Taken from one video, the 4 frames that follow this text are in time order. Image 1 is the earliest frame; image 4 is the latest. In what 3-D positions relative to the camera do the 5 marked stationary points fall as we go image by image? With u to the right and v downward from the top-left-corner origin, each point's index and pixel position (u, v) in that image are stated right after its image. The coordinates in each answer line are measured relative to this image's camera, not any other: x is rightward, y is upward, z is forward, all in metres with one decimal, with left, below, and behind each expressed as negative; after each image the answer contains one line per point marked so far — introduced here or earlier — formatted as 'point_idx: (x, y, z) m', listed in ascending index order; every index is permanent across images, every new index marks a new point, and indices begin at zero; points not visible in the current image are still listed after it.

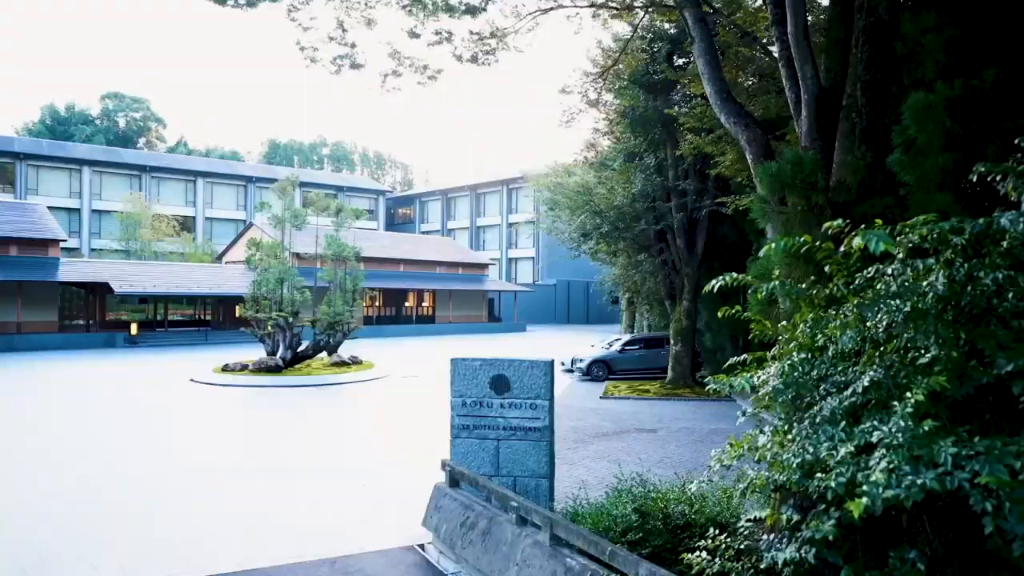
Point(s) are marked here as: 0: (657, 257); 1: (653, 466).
0: (+4.0, +0.9, +19.5) m
1: (+2.0, -2.5, +10.0) m
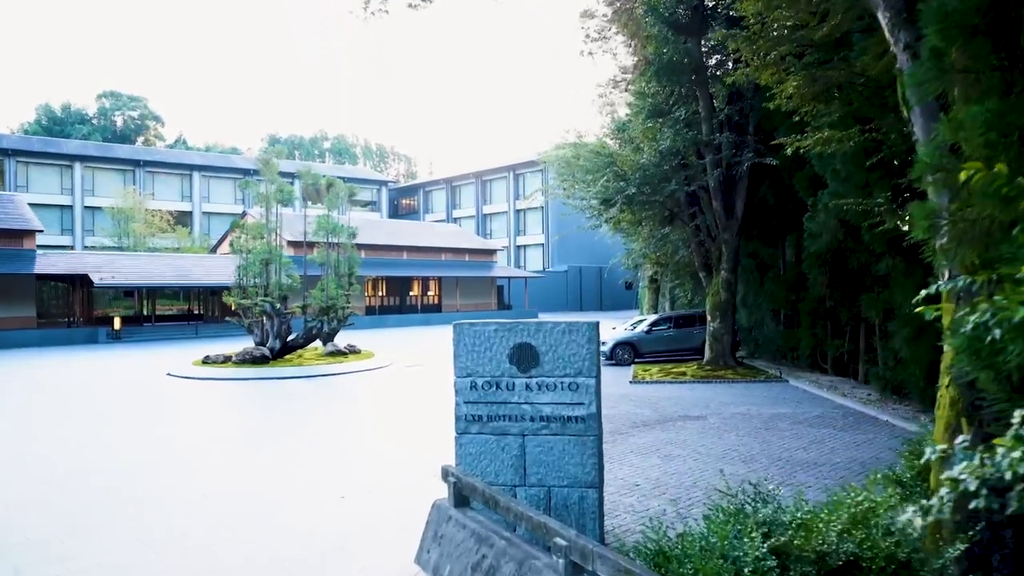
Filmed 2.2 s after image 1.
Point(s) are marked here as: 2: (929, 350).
0: (+4.3, +1.6, +17.3) m
1: (+2.2, -1.9, +7.9) m
2: (+6.3, -1.0, +11.0) m
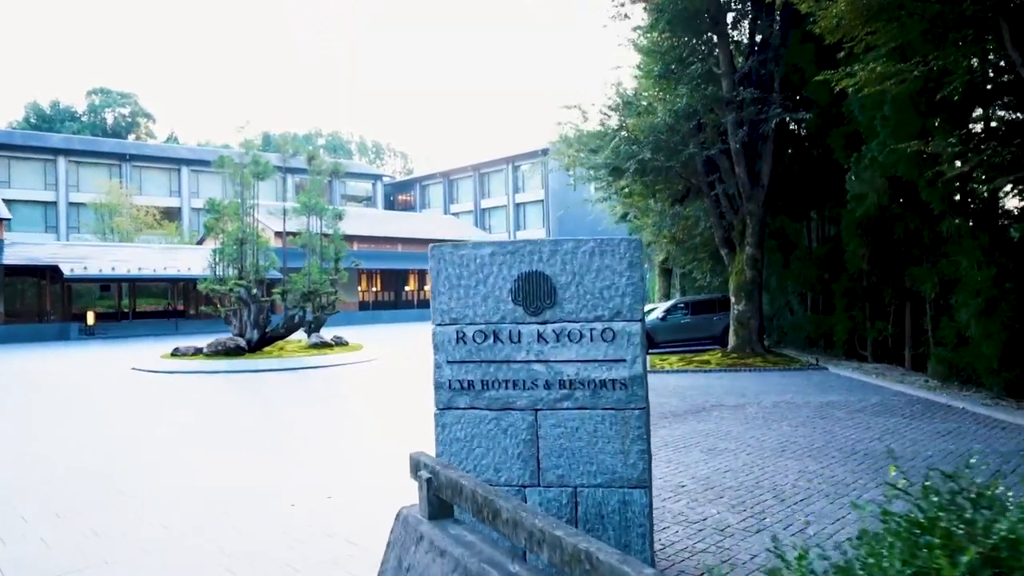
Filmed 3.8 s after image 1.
0: (+4.3, +2.0, +15.7) m
1: (+2.3, -1.5, +6.2) m
2: (+6.3, -0.5, +9.3) m
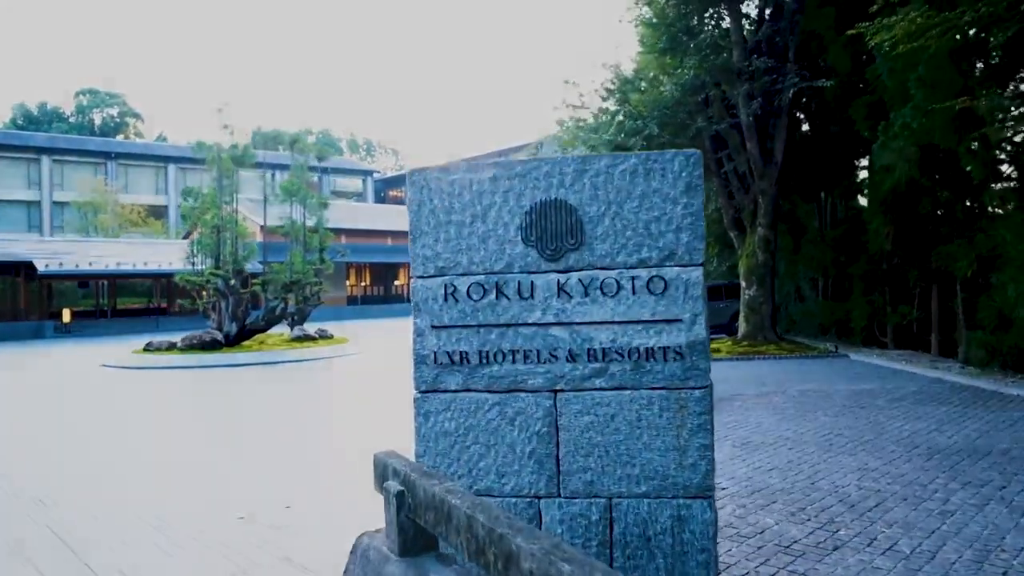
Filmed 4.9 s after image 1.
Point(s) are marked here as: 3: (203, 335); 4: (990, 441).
0: (+4.2, +2.3, +14.8) m
1: (+2.3, -1.2, +5.3) m
2: (+6.3, -0.2, +8.4) m
3: (-7.0, -1.1, +16.6) m
4: (+3.7, -1.2, +5.5) m
